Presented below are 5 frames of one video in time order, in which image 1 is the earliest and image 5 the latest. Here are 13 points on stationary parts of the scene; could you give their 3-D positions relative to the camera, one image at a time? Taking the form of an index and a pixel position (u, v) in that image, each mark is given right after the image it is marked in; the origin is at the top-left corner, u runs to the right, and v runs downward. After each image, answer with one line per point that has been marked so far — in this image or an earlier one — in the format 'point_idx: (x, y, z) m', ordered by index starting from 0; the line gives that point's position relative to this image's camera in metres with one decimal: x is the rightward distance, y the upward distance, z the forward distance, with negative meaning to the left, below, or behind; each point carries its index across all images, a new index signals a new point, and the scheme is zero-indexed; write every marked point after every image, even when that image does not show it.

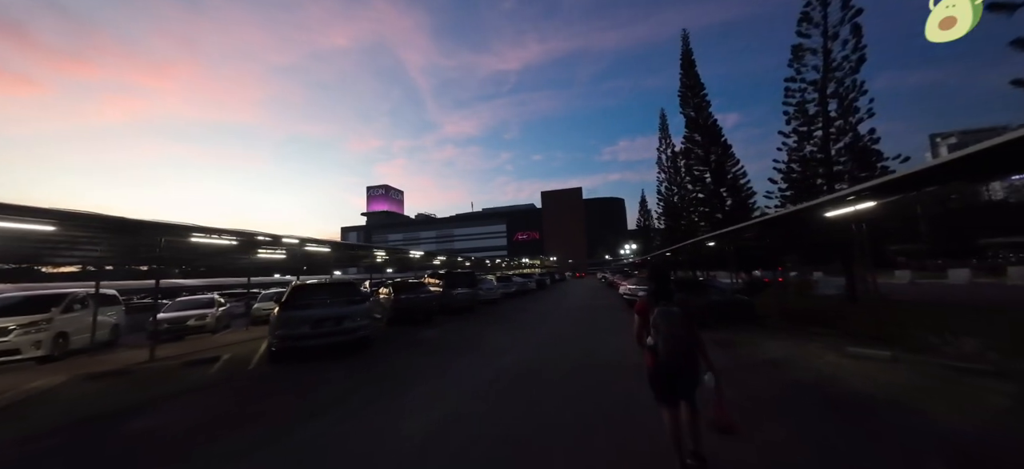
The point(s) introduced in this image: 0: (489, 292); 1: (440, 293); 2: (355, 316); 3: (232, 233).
0: (-1.5, -3.9, +19.4) m
1: (-3.7, -3.0, +14.7) m
2: (-4.2, -2.2, +7.9) m
3: (-10.6, 0.0, +10.9) m
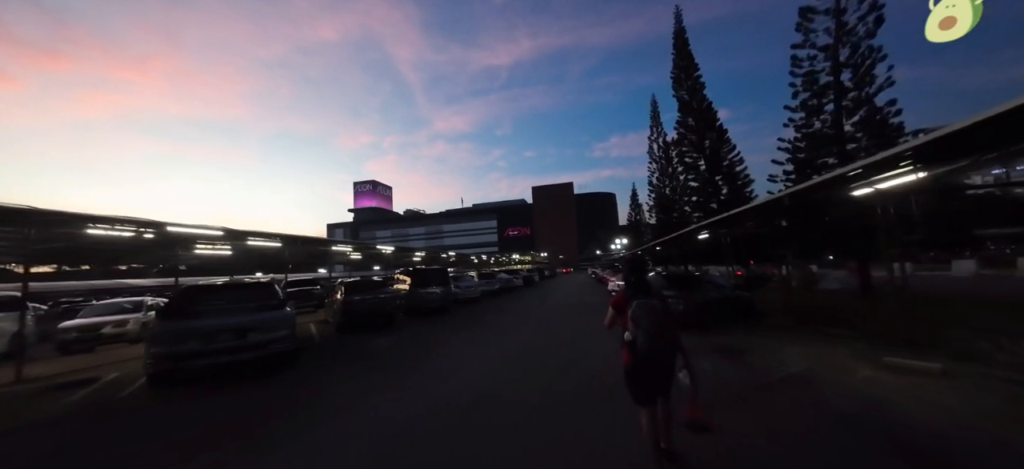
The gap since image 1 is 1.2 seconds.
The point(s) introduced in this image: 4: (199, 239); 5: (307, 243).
0: (-2.7, -3.4, +17.8) m
1: (-4.7, -2.6, +13.0) m
2: (-5.1, -1.9, +6.2) m
3: (-11.6, +0.3, +9.1) m
4: (-11.5, -0.2, +10.8) m
5: (-10.3, -0.4, +14.6) m
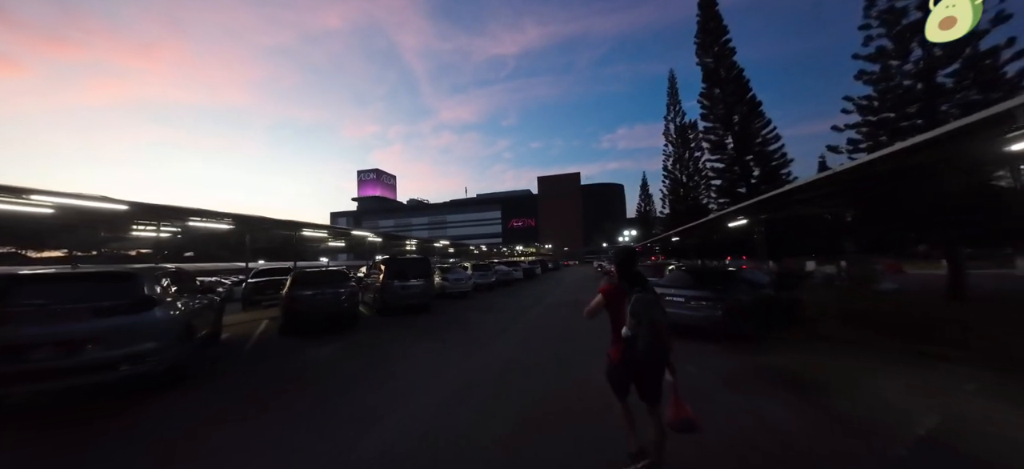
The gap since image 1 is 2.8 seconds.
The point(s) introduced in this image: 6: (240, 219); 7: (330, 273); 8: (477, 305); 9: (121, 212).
0: (-3.0, -2.7, +15.8) m
1: (-5.1, -1.9, +11.1) m
2: (-5.6, -1.4, +4.2) m
3: (-11.9, +0.9, +7.2) m
4: (-11.9, +0.5, +9.0) m
5: (-10.5, +0.4, +12.7) m
6: (-10.7, +0.6, +11.4) m
7: (-5.6, -1.2, +9.0) m
8: (-1.8, -3.6, +15.0) m
9: (-11.1, +0.6, +8.3) m
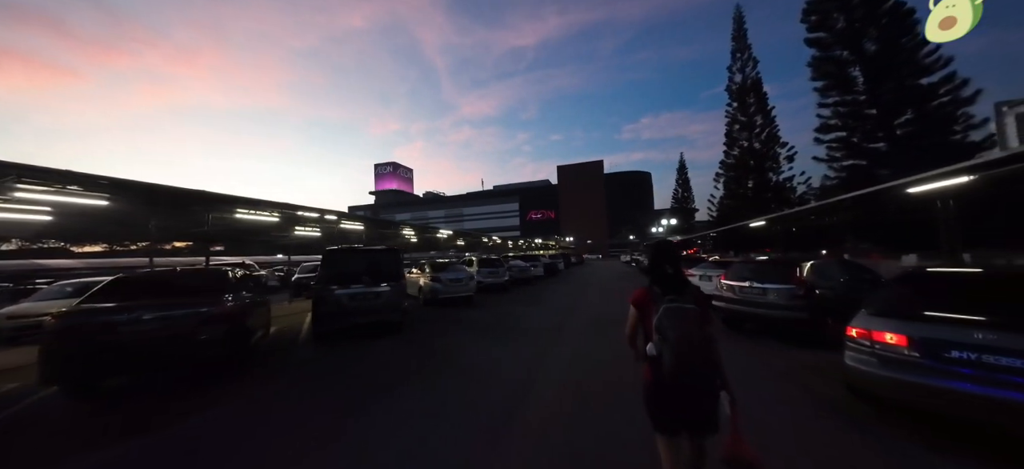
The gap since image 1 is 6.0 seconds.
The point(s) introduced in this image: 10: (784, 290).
0: (-2.3, -2.0, +11.7) m
1: (-4.7, -1.4, +7.0) m
2: (-5.6, -1.0, +0.2) m
3: (-11.8, +1.4, +3.5) m
4: (-11.6, +1.0, +5.3) m
5: (-10.1, +1.0, +9.0) m
6: (-10.3, +1.1, +7.6) m
7: (-5.4, -0.7, +5.0) m
8: (-1.1, -3.0, +10.8) m
9: (-10.9, +1.1, +4.6) m
10: (+5.5, -1.1, +5.8) m
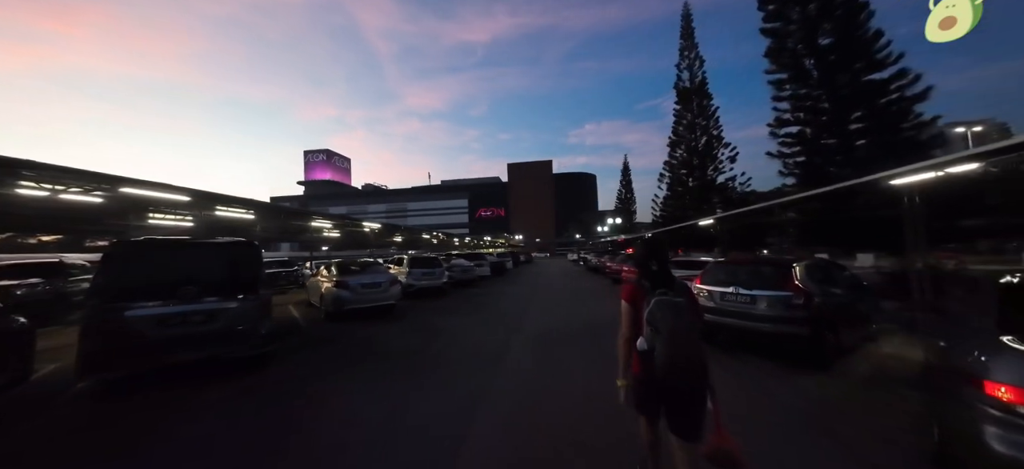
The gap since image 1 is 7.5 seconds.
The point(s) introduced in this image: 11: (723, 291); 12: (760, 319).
0: (-4.3, -1.8, +9.1) m
1: (-5.9, -1.1, +4.2) m
2: (-5.7, -0.8, -2.7) m
3: (-12.3, +1.7, -0.5) m
4: (-12.4, +1.3, +1.3) m
5: (-11.5, +1.3, +5.2) m
6: (-11.5, +1.4, +3.8) m
7: (-6.2, -0.5, +2.0) m
8: (-3.1, -2.7, +8.5) m
9: (-11.6, +1.4, +0.7) m
10: (+4.3, -1.0, +4.7) m
11: (+3.8, -1.0, +5.2) m
12: (+4.1, -1.4, +4.8) m
